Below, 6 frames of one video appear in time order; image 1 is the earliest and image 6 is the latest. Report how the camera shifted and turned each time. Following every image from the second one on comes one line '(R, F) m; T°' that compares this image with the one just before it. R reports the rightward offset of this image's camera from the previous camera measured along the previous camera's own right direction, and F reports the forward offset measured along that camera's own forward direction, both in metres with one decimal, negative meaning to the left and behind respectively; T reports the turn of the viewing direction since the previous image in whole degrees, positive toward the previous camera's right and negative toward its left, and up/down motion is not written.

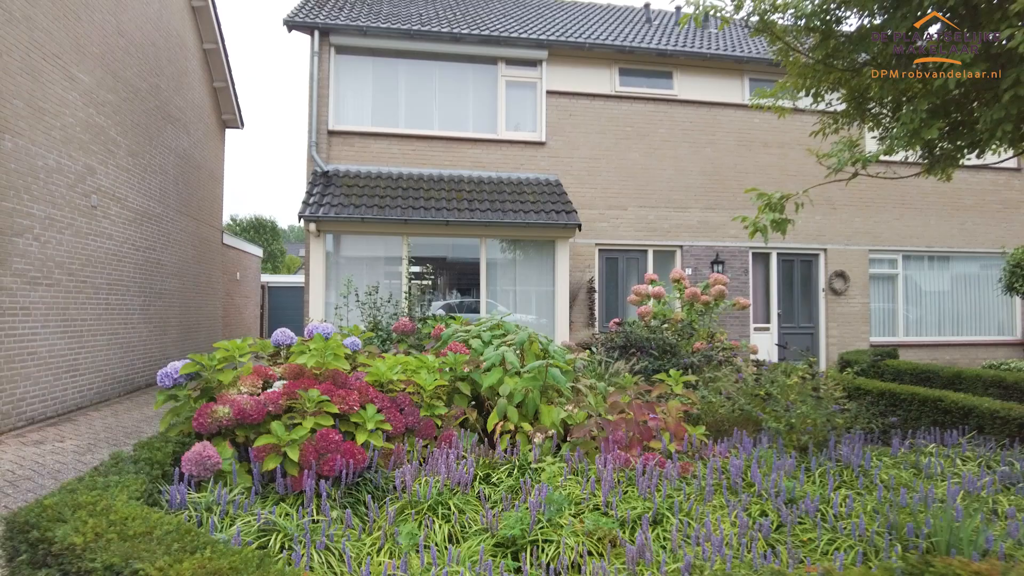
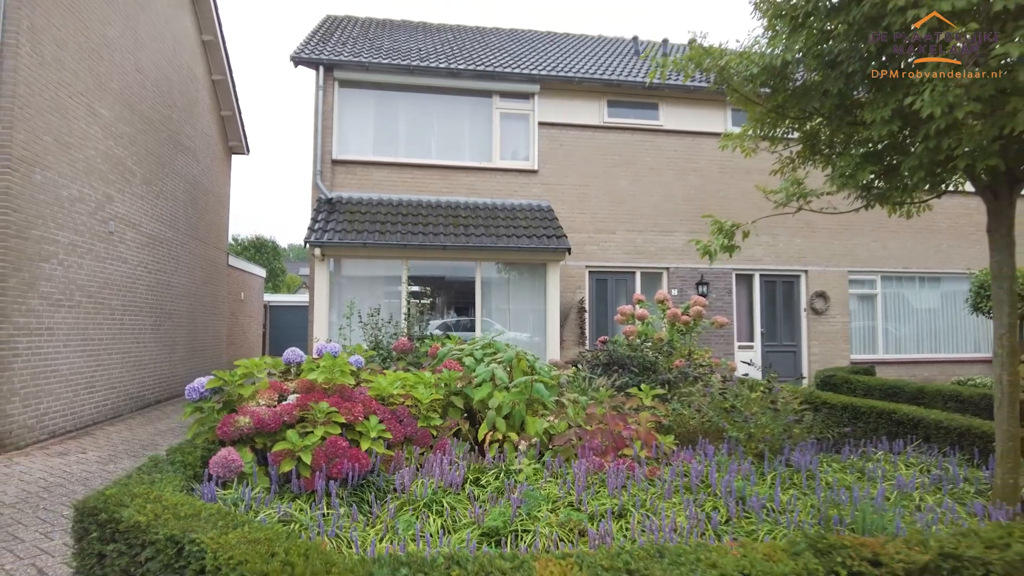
(+0.1, -0.5) m; 0°
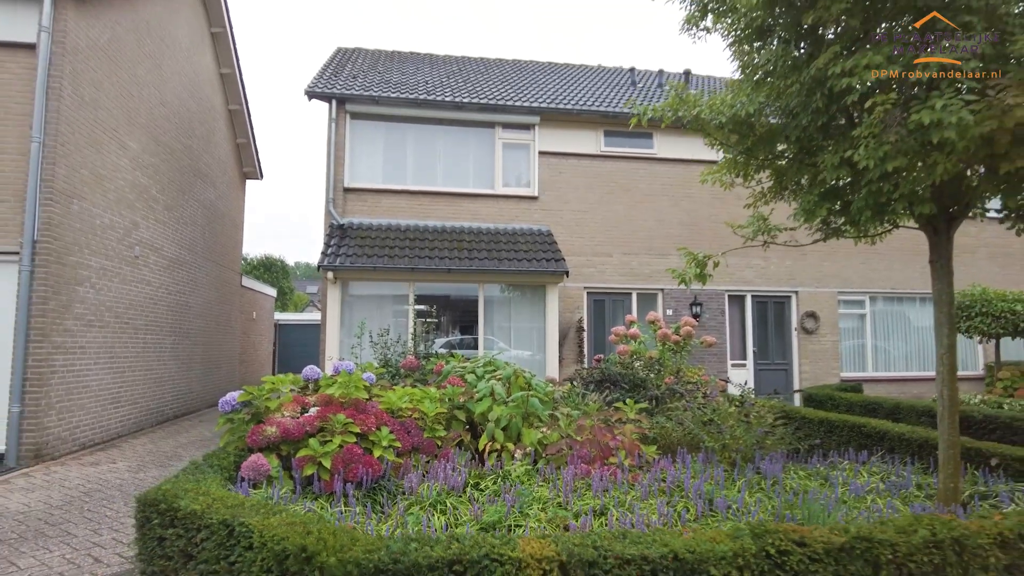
(+0.1, -0.5) m; 0°
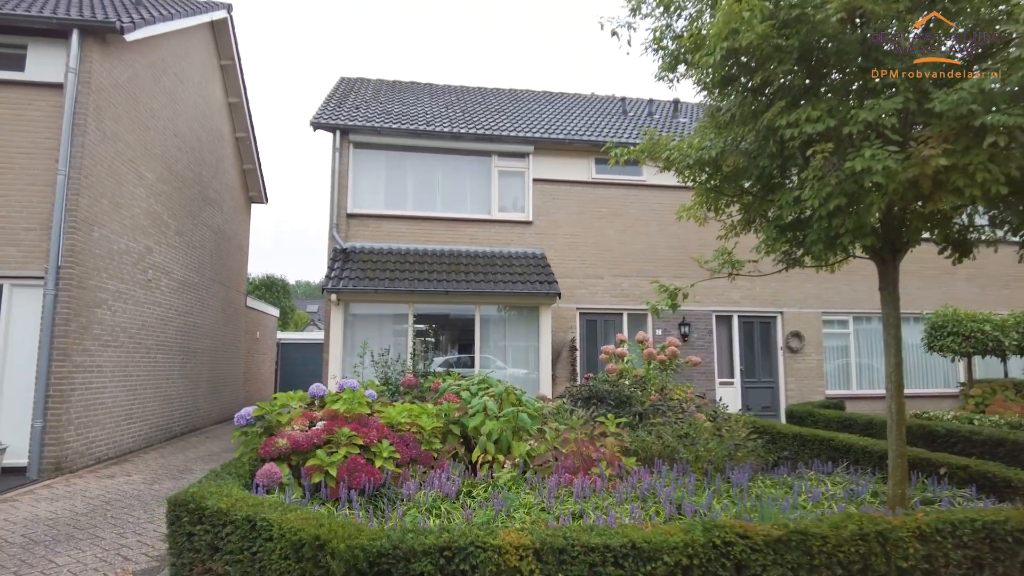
(+0.1, -0.5) m; 0°
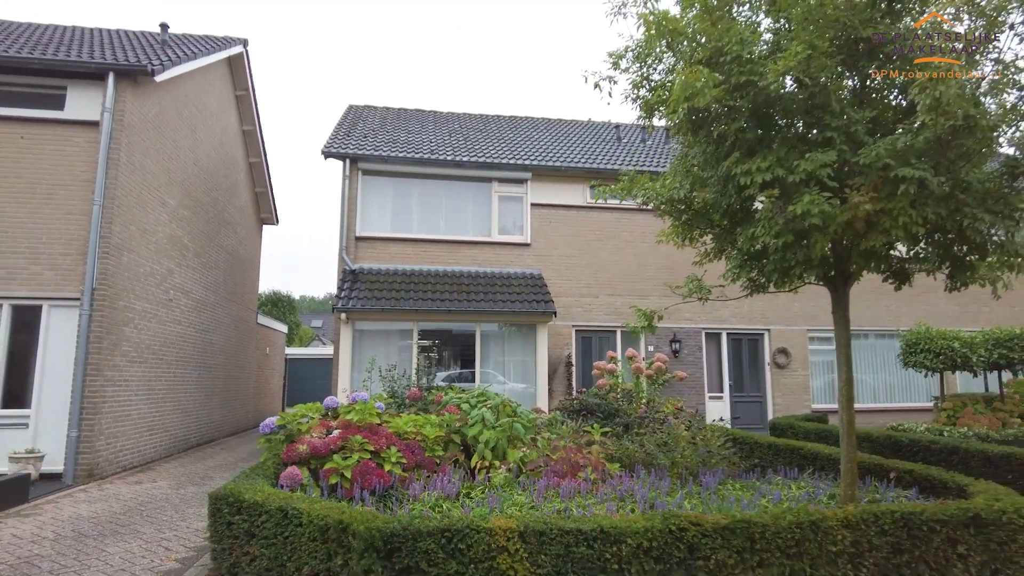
(+0.1, -0.6) m; 0°
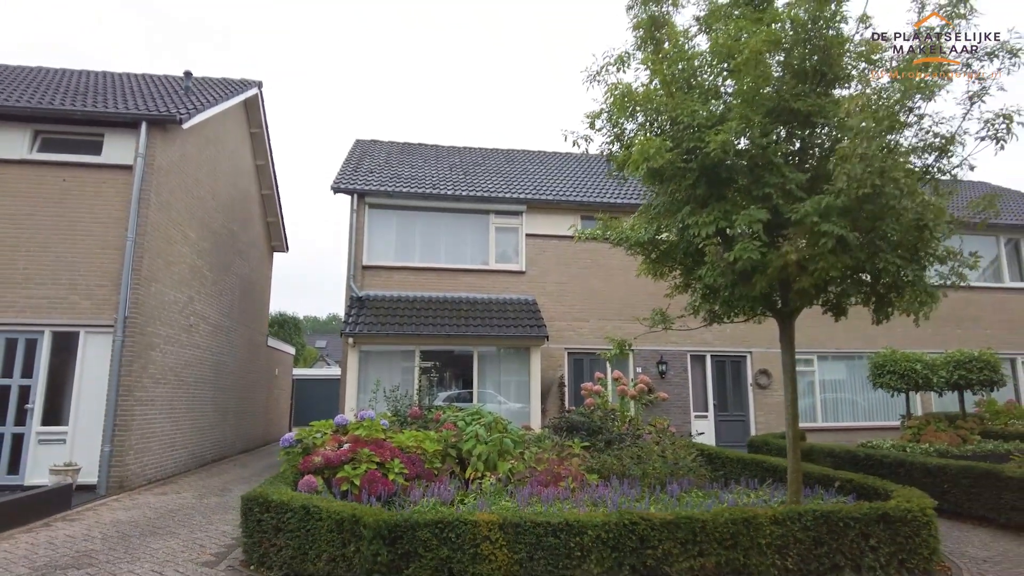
(+0.1, -0.8) m; 0°
